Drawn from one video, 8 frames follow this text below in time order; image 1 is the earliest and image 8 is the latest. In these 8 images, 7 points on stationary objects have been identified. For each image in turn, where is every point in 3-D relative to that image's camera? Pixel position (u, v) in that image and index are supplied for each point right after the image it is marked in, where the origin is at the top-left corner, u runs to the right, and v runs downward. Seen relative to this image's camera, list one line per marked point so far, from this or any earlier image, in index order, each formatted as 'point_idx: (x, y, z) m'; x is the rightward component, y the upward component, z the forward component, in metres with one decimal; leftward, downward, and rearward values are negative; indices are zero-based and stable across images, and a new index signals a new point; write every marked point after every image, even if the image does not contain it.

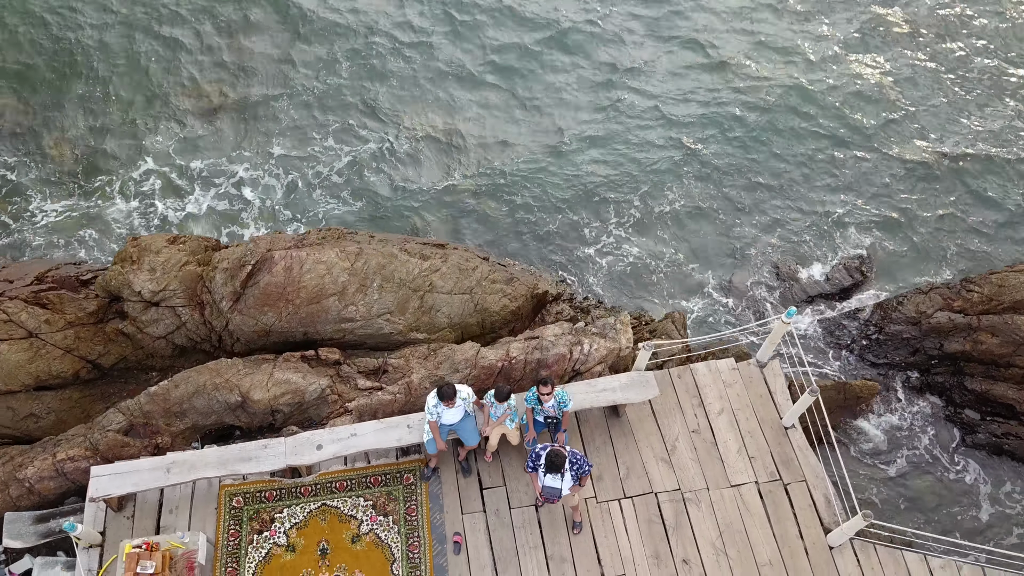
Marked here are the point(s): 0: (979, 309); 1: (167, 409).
0: (+5.8, -0.3, +10.2) m
1: (-3.4, -1.2, +8.1) m
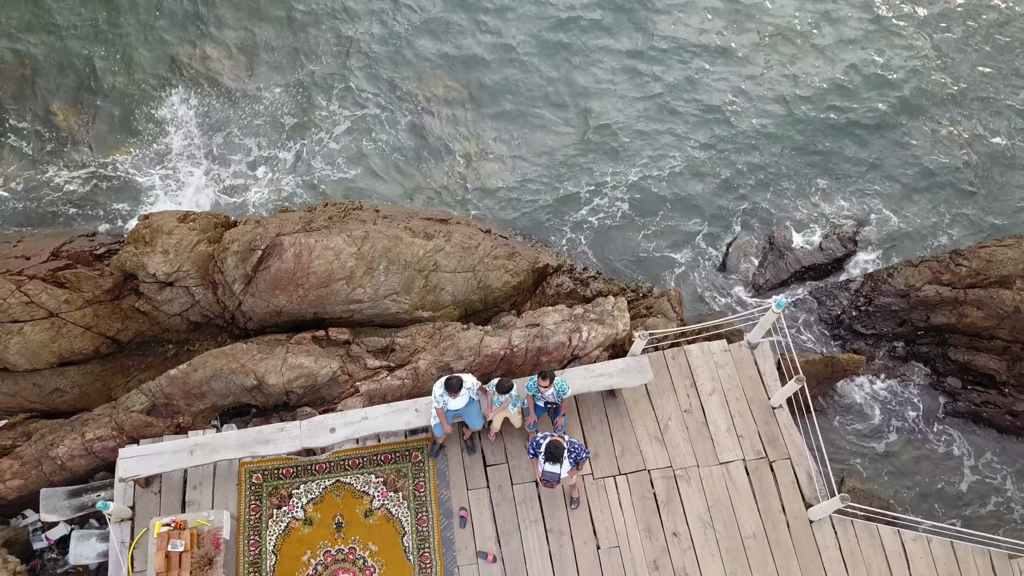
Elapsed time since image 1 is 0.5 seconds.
0: (+5.8, +0.1, +10.5) m
1: (-3.4, -1.1, +8.6) m
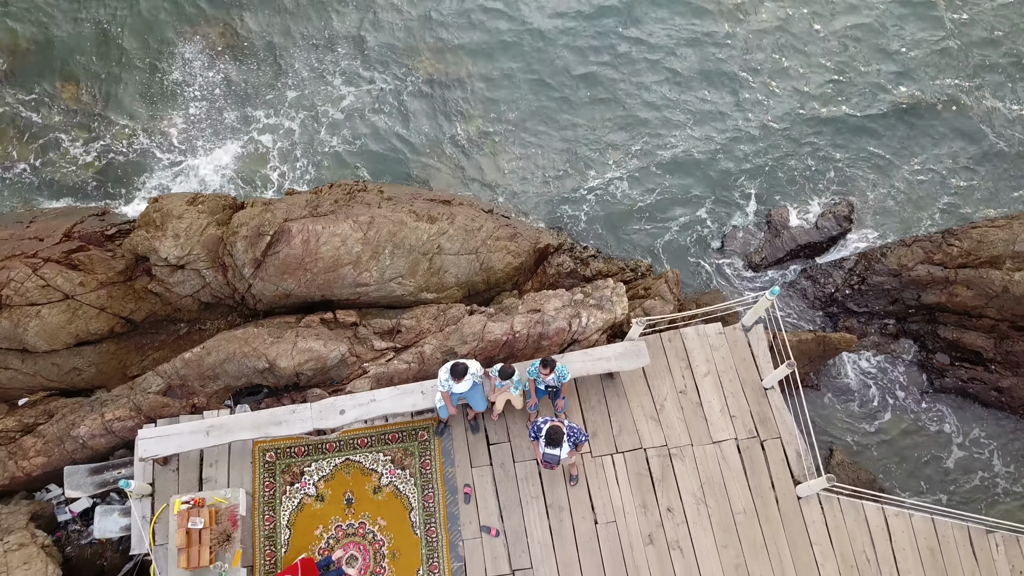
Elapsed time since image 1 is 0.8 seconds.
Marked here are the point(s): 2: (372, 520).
0: (+5.9, +0.3, +10.7) m
1: (-3.4, -0.9, +8.9) m
2: (-1.4, -2.4, +8.3) m
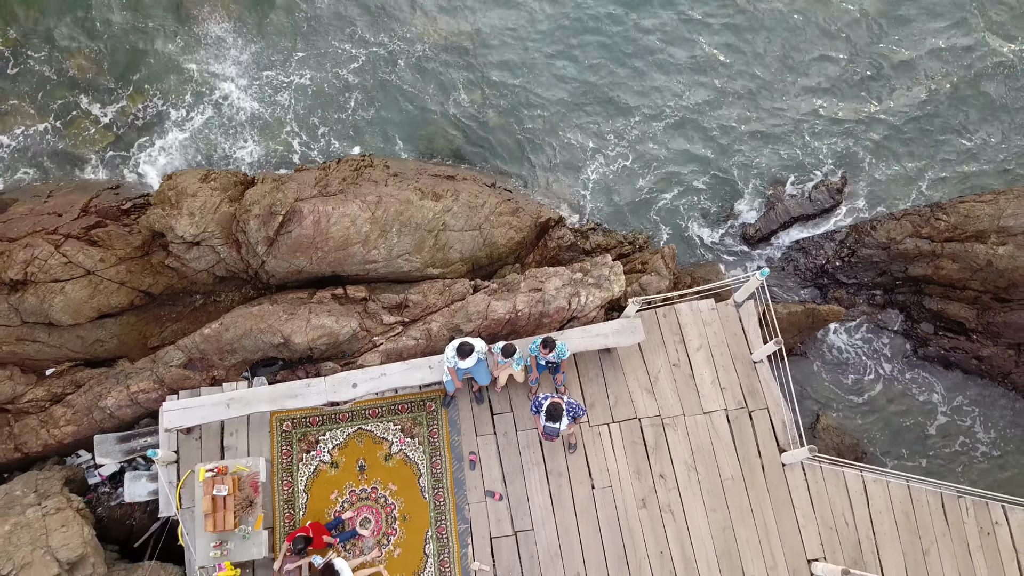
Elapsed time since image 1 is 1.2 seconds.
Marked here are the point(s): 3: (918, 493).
0: (+5.9, +0.7, +11.1) m
1: (-3.4, -0.7, +9.4) m
2: (-1.4, -2.2, +8.9) m
3: (+4.4, -2.2, +8.9) m
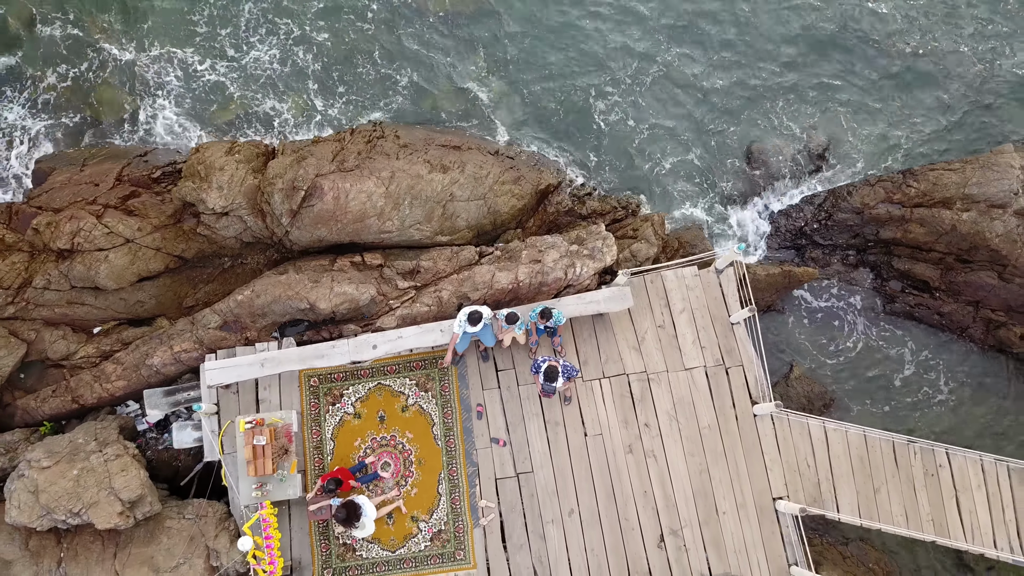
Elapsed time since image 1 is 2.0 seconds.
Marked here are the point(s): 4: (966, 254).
0: (+5.9, +1.3, +12.0) m
1: (-3.3, -0.3, +10.4) m
2: (-1.4, -1.8, +10.1) m
3: (+4.5, -1.9, +10.1) m
4: (+6.6, +0.5, +11.9) m
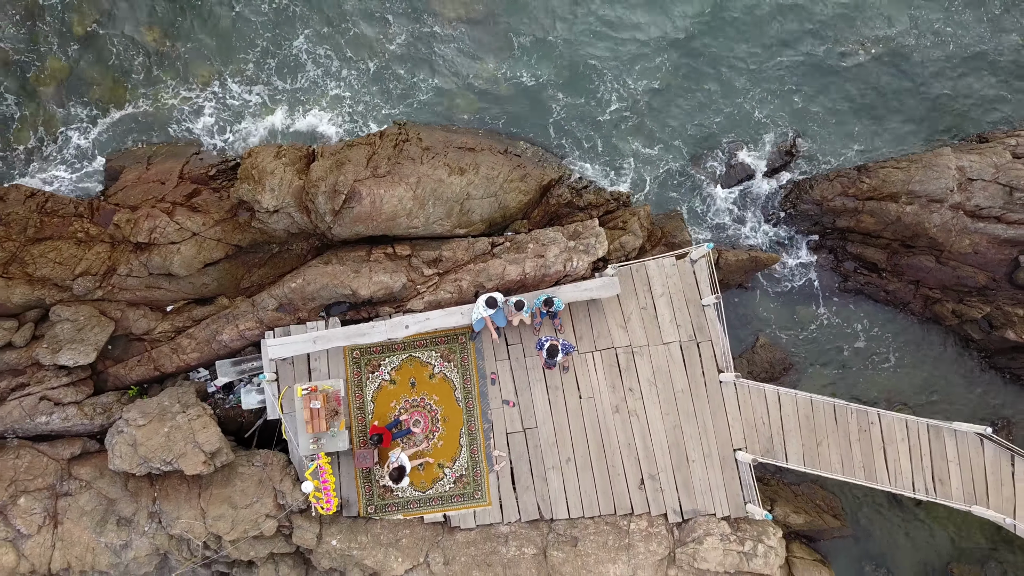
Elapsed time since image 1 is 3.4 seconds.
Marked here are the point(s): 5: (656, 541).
0: (+6.0, +1.6, +13.9) m
1: (-3.2, -0.1, +12.5) m
2: (-1.3, -1.6, +12.3) m
3: (+4.6, -1.7, +12.2) m
4: (+6.7, +0.8, +13.9) m
5: (+2.1, -3.7, +11.8) m
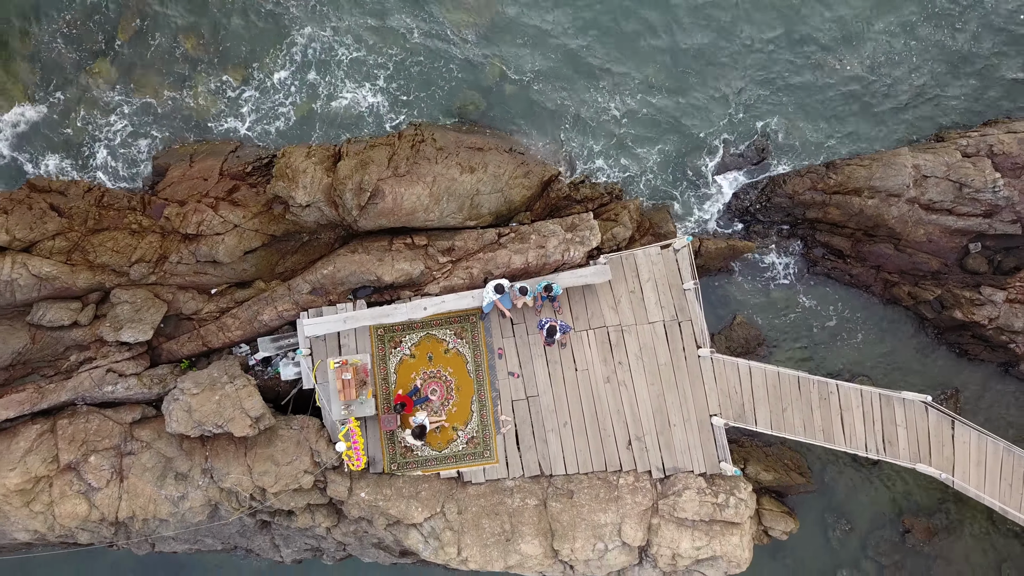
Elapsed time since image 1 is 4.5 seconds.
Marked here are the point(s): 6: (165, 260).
0: (+6.1, +1.9, +15.6) m
1: (-3.1, +0.1, +14.3) m
2: (-1.2, -1.4, +14.1) m
3: (+4.7, -1.5, +14.0) m
4: (+6.8, +1.1, +15.6) m
5: (+2.2, -3.5, +13.7) m
6: (-6.3, +0.5, +14.7) m
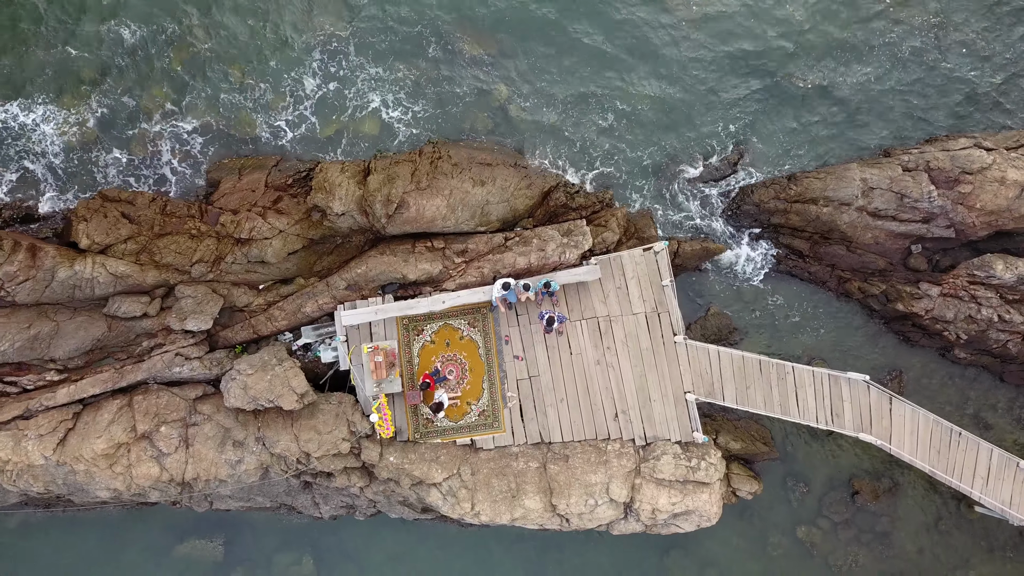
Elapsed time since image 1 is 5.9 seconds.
0: (+6.2, +2.0, +18.1) m
1: (-3.0, +0.2, +16.8) m
2: (-1.1, -1.3, +16.7) m
3: (+4.8, -1.4, +16.6) m
4: (+6.9, +1.2, +18.1) m
5: (+2.3, -3.4, +16.3) m
6: (-6.2, +0.6, +17.2) m
